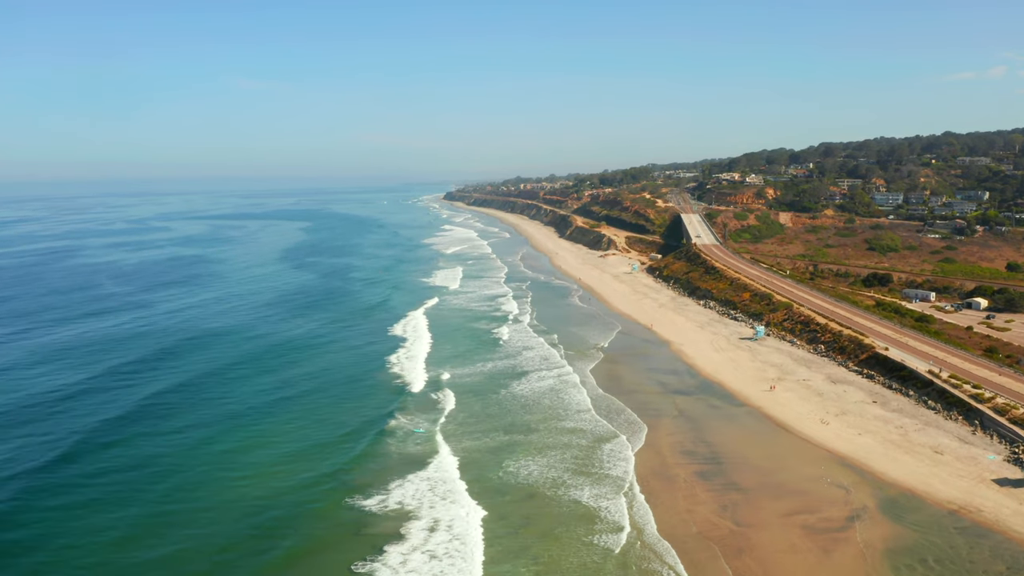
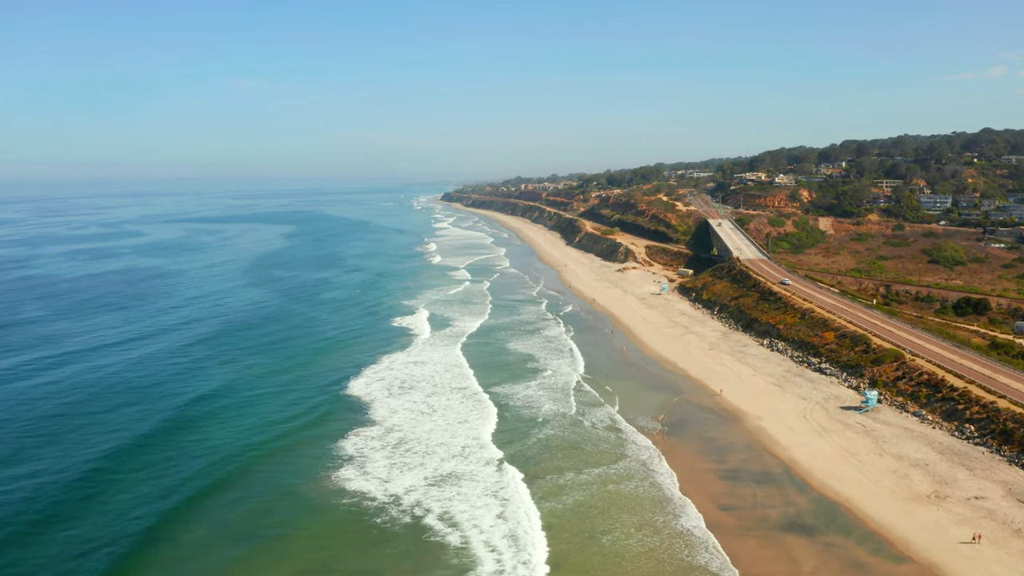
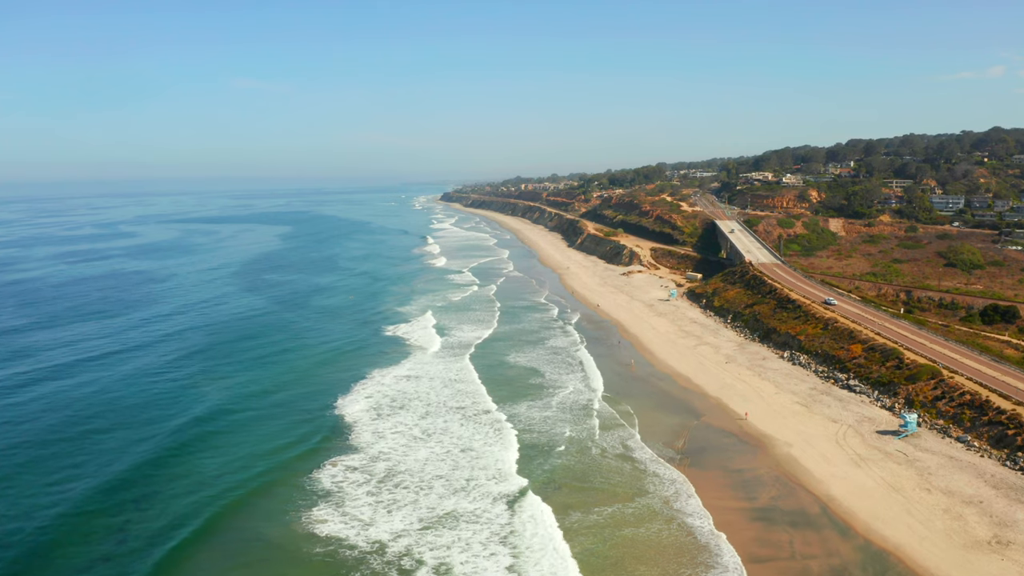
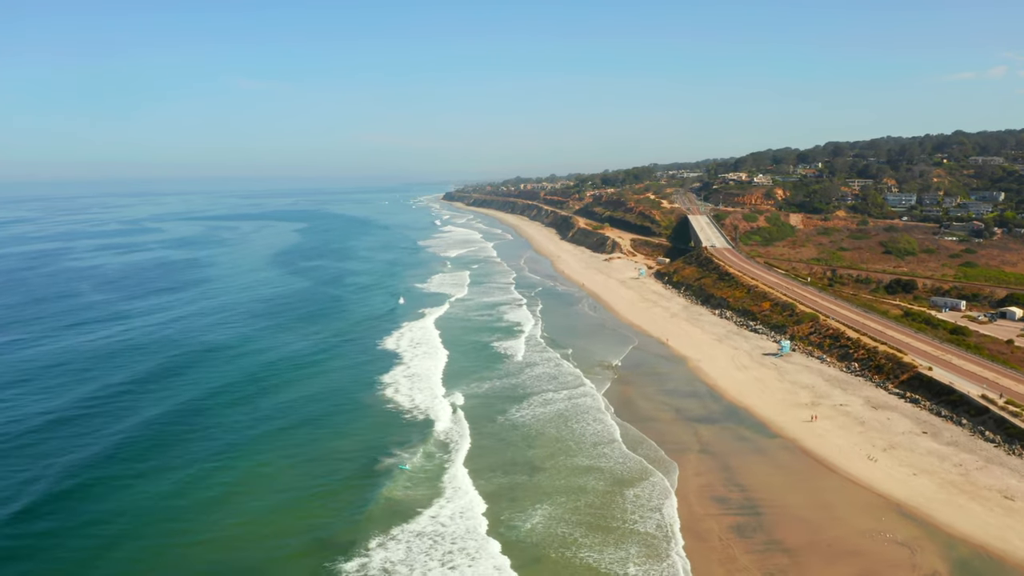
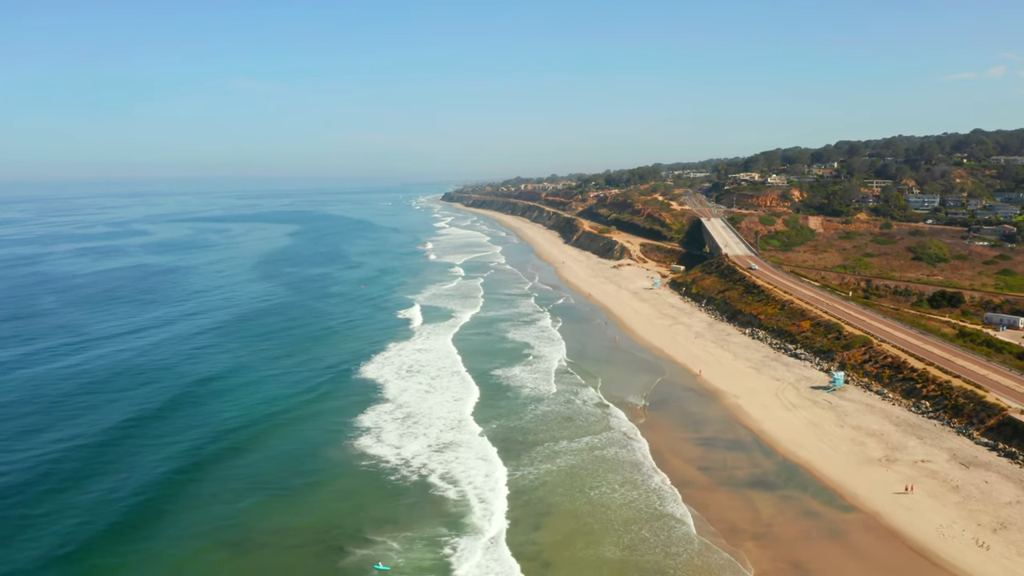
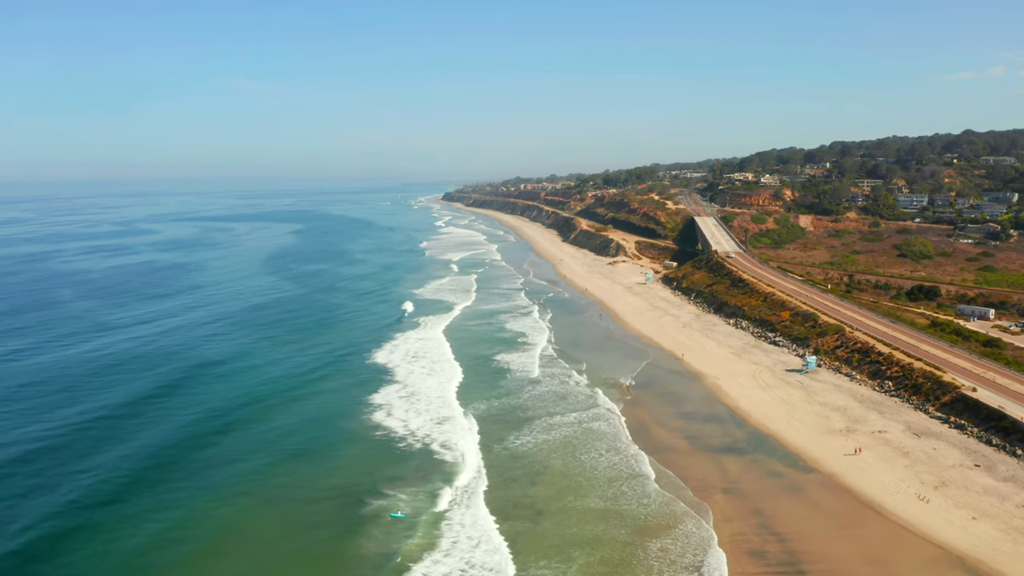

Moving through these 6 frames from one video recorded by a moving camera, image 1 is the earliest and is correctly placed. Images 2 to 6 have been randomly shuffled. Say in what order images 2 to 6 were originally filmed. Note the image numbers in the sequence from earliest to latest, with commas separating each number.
4, 6, 5, 2, 3
